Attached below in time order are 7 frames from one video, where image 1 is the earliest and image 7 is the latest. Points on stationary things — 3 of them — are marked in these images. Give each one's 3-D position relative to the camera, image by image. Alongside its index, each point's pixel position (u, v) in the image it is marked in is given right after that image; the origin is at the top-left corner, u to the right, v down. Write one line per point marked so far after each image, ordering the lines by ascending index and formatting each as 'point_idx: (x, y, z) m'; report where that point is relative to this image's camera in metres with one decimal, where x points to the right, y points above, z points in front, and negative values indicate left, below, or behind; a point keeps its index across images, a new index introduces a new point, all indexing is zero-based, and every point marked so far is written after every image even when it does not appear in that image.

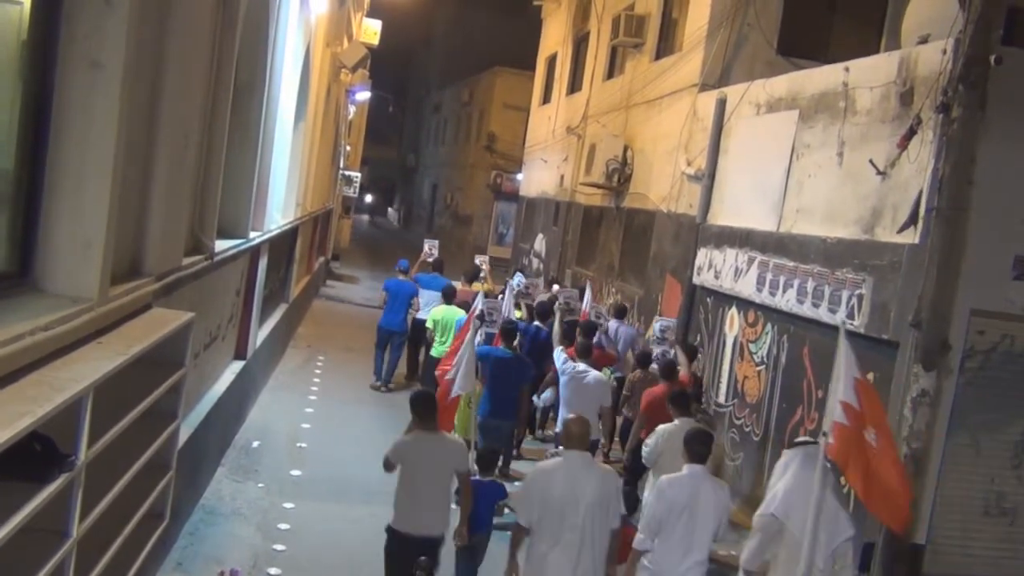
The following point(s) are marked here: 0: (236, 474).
0: (-2.3, -1.5, +8.4) m
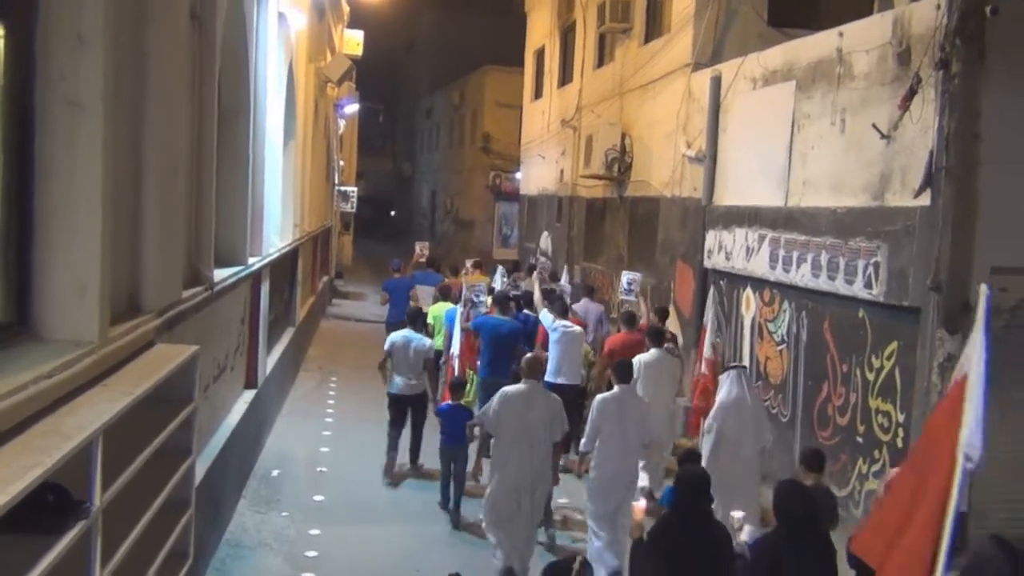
0: (-2.1, -1.8, +8.3) m
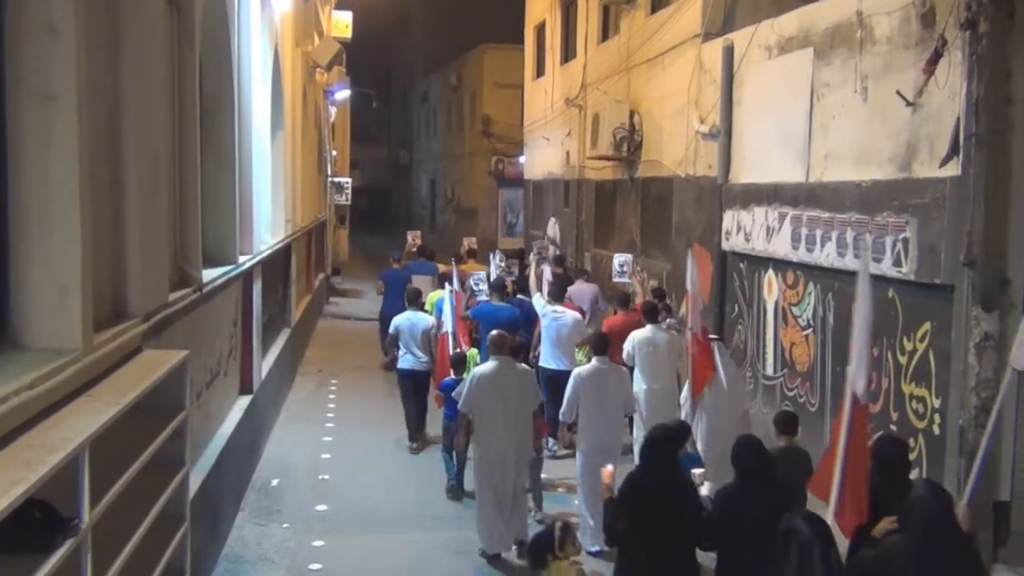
0: (-2.0, -1.8, +7.9) m
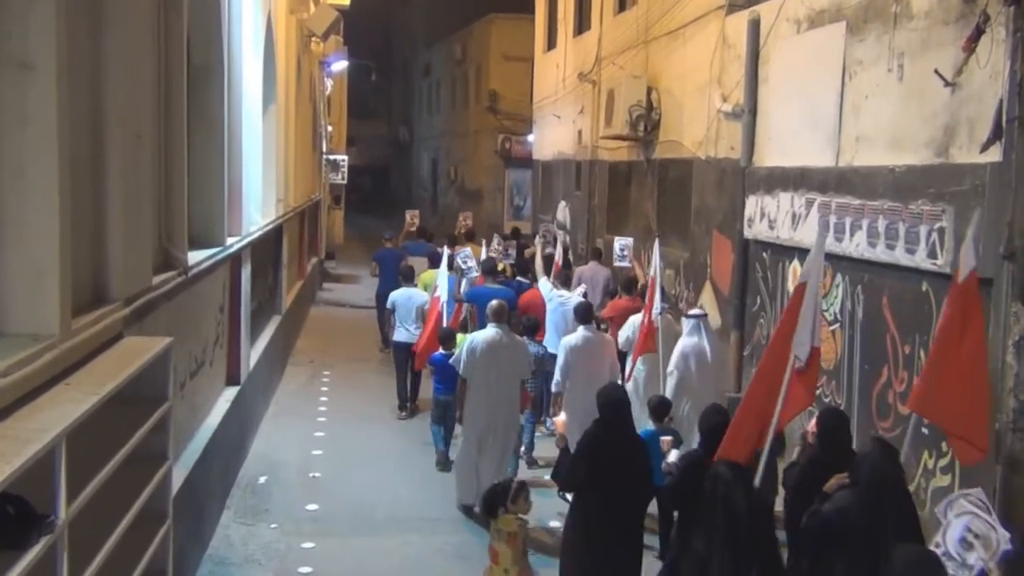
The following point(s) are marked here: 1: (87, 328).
0: (-1.9, -1.7, +7.5) m
1: (-2.1, -0.2, +5.1) m
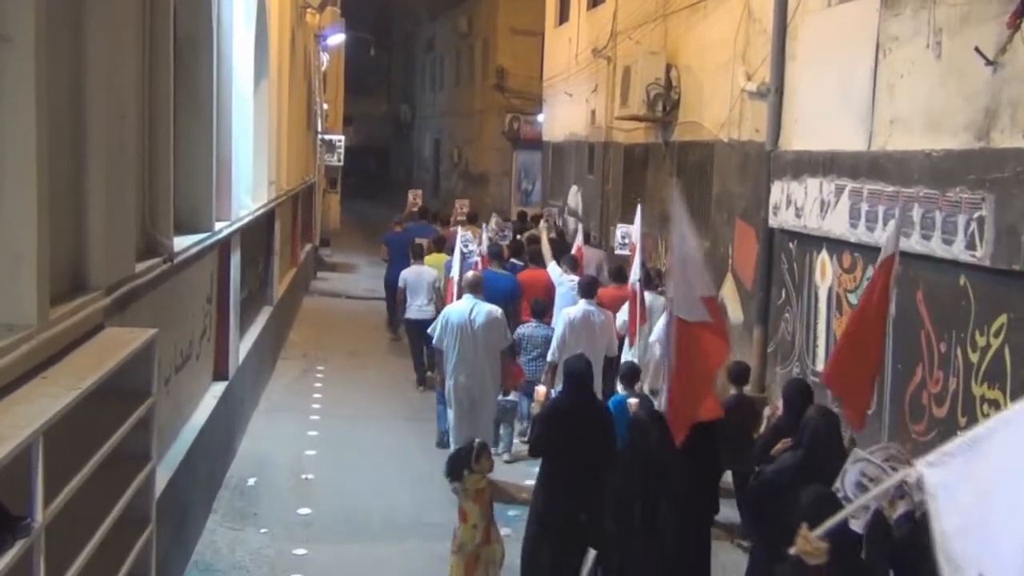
0: (-1.9, -1.6, +7.1) m
1: (-2.0, -0.1, +4.7) m
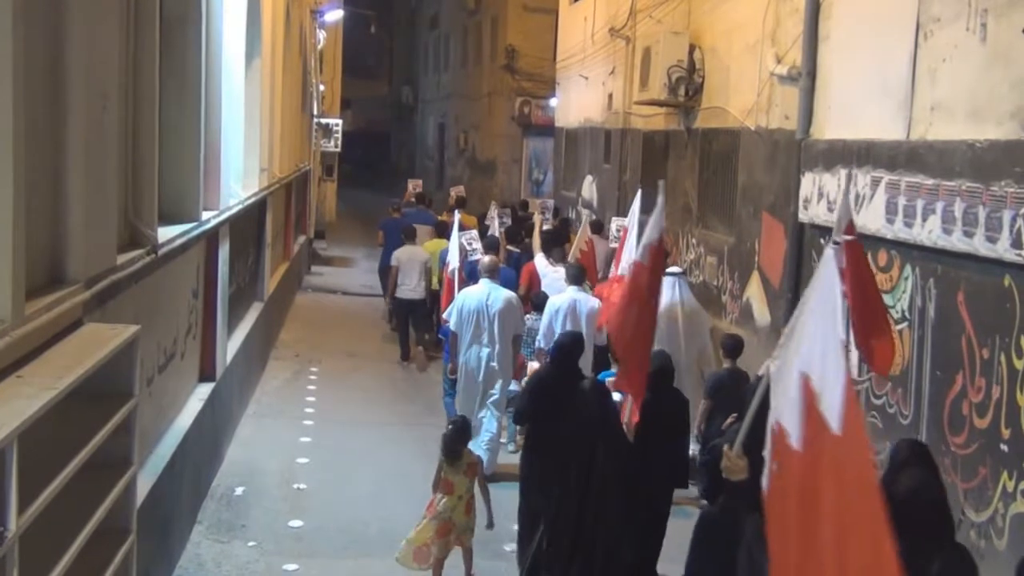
0: (-1.8, -1.6, +6.7) m
1: (-2.0, -0.1, +4.3) m
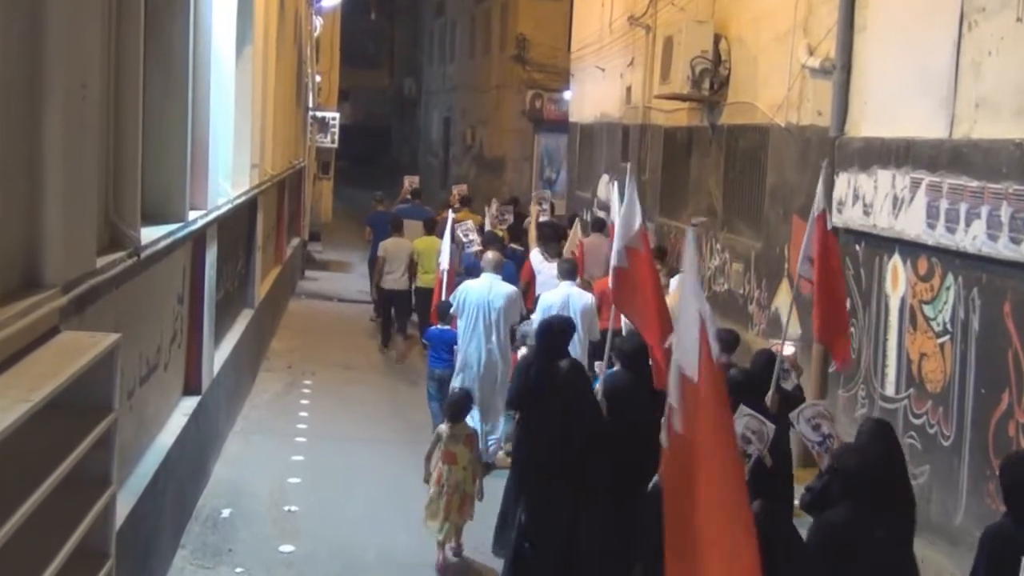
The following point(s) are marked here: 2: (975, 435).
0: (-1.8, -1.6, +6.3) m
1: (-2.0, -0.1, +3.9) m
2: (+2.7, -0.9, +6.1) m
